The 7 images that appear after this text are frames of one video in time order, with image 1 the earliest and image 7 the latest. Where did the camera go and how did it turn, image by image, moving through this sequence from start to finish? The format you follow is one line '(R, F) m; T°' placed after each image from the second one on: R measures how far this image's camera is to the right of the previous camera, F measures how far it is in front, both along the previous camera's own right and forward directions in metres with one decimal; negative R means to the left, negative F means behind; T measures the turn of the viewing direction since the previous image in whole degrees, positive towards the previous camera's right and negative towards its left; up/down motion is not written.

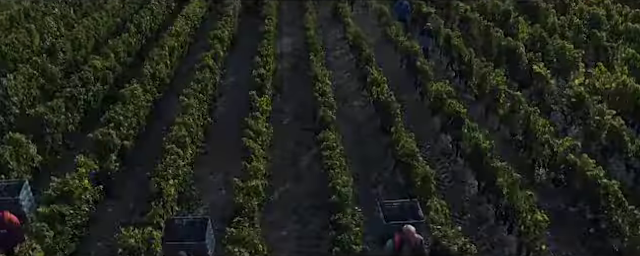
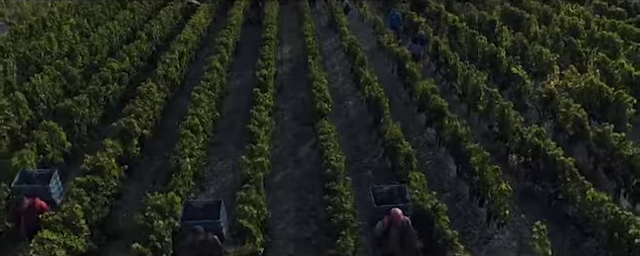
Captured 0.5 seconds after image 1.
(0.0, -1.2) m; 0°
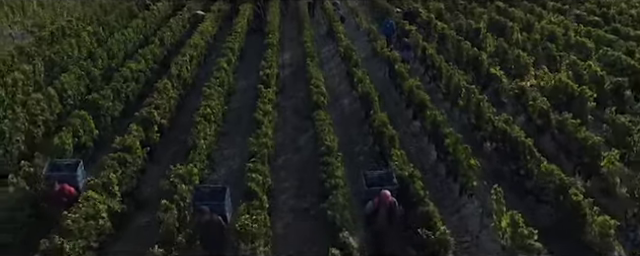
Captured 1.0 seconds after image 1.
(+0.1, -1.5) m; 0°
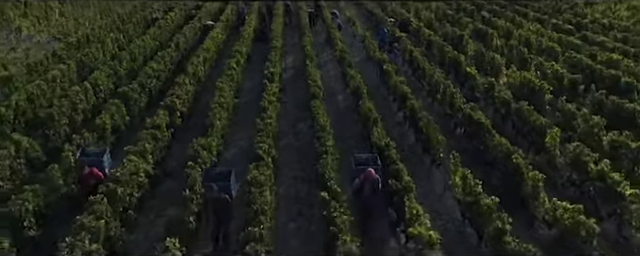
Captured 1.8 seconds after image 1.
(+0.2, -2.2) m; 0°
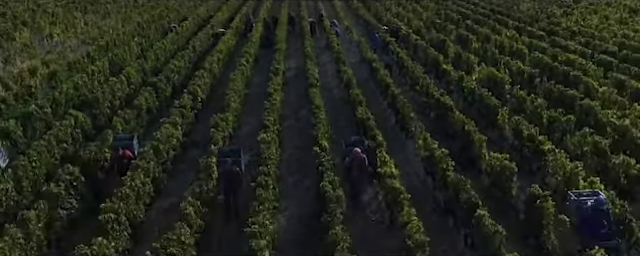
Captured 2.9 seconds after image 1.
(+0.2, -2.9) m; 0°
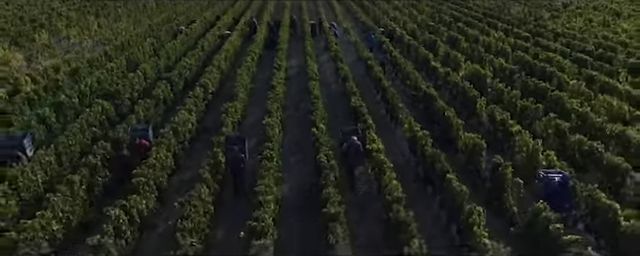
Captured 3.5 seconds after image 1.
(+0.1, -1.8) m; 0°
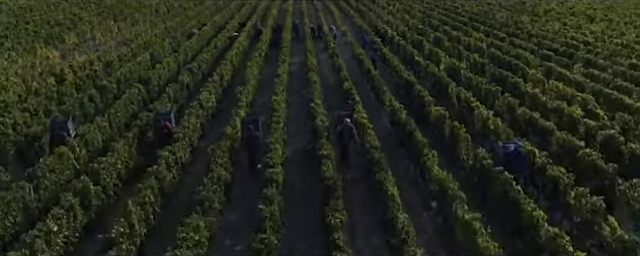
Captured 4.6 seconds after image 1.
(+0.1, -3.4) m; 0°
